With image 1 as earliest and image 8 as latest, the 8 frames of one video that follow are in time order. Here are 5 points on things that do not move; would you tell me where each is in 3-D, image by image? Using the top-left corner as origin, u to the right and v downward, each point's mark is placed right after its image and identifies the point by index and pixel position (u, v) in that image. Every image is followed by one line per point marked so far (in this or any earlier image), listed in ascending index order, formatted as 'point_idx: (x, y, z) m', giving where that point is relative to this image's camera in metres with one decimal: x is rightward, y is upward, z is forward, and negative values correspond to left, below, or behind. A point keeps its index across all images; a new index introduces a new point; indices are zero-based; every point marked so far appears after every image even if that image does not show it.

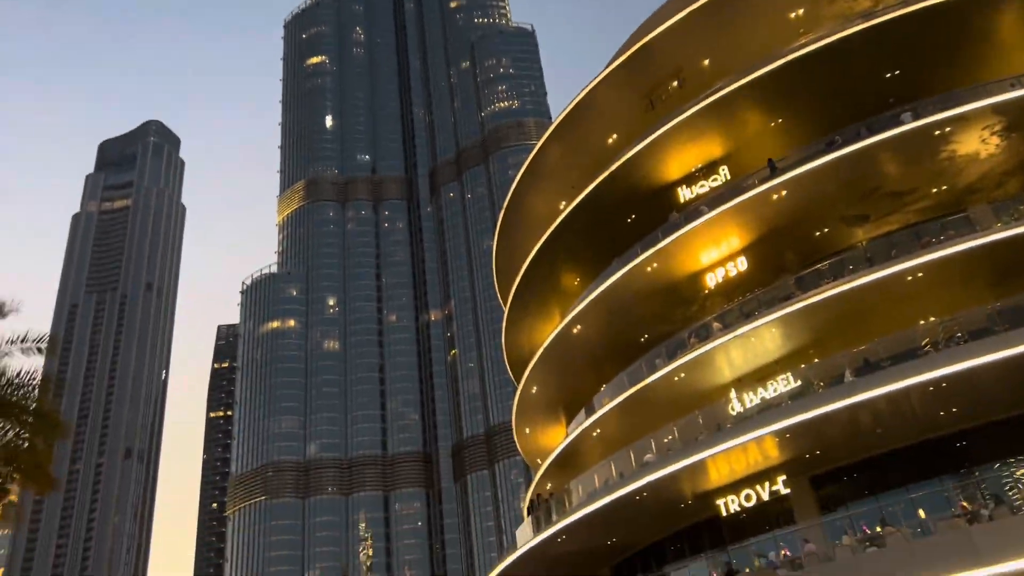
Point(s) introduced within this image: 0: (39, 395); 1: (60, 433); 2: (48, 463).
0: (-9.6, -2.2, +17.3) m
1: (-9.4, -3.0, +17.6) m
2: (-9.6, -3.6, +17.6) m
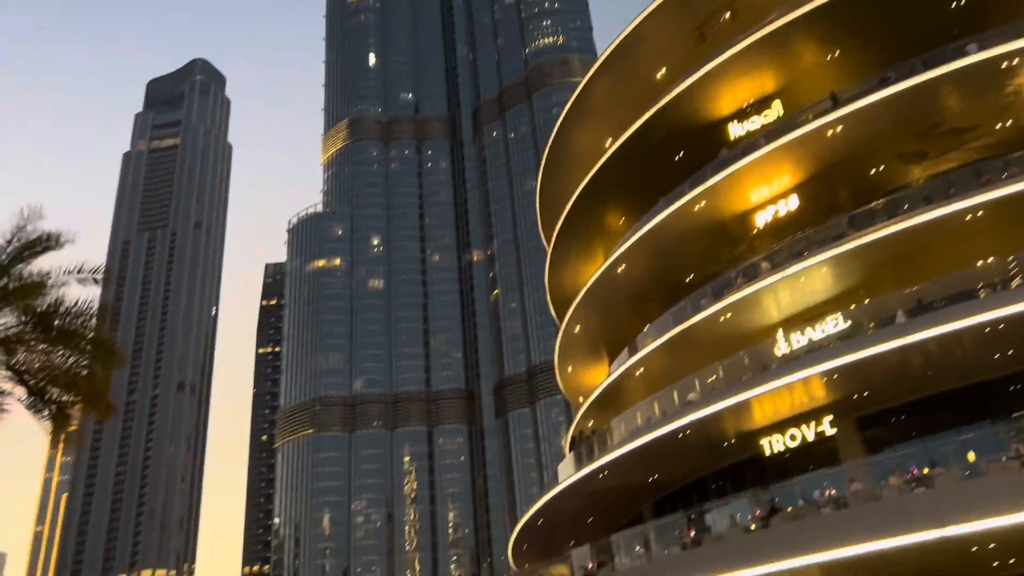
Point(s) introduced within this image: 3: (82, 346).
0: (-8.7, -0.7, +17.8) m
1: (-8.4, -1.6, +18.1) m
2: (-8.7, -2.2, +18.2) m
3: (-8.8, -1.2, +17.4) m
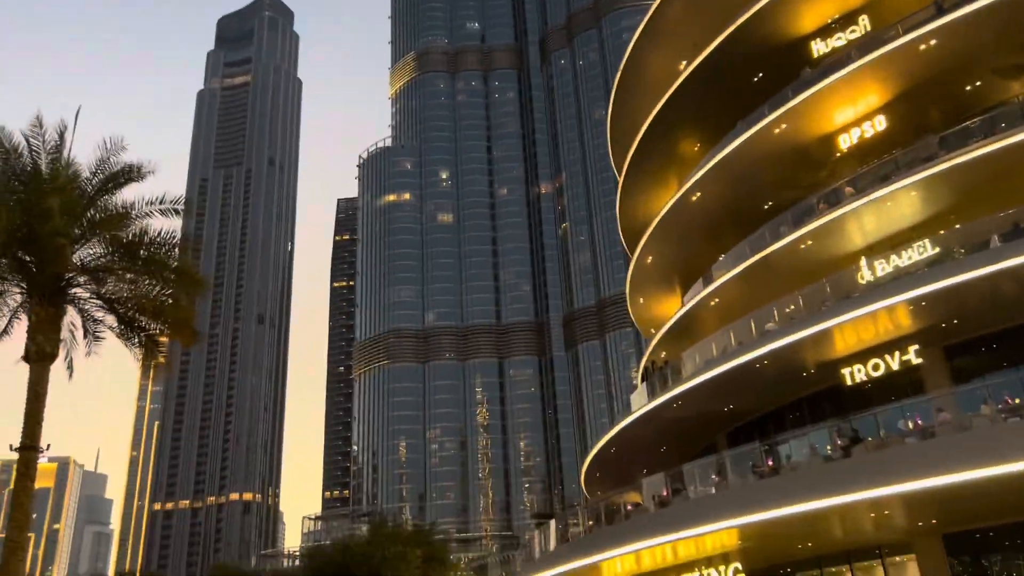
0: (-7.1, +0.7, +18.2) m
1: (-6.8, 0.0, +18.6) m
2: (-7.0, -0.7, +18.7) m
3: (-7.3, +0.3, +17.8) m
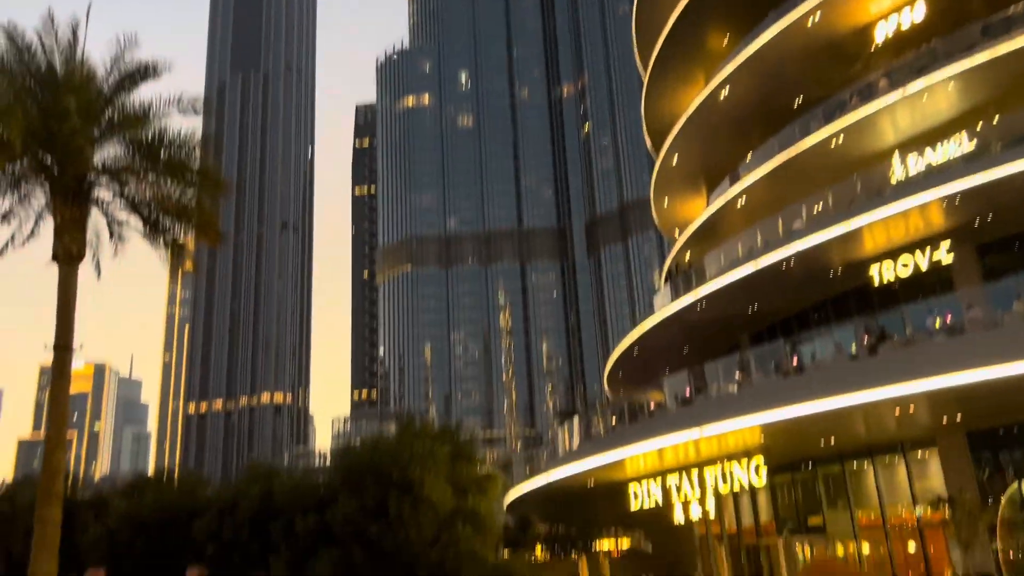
0: (-6.6, +2.8, +18.0) m
1: (-6.3, +2.1, +18.5) m
2: (-6.5, +1.5, +18.7) m
3: (-6.8, +2.3, +17.7) m
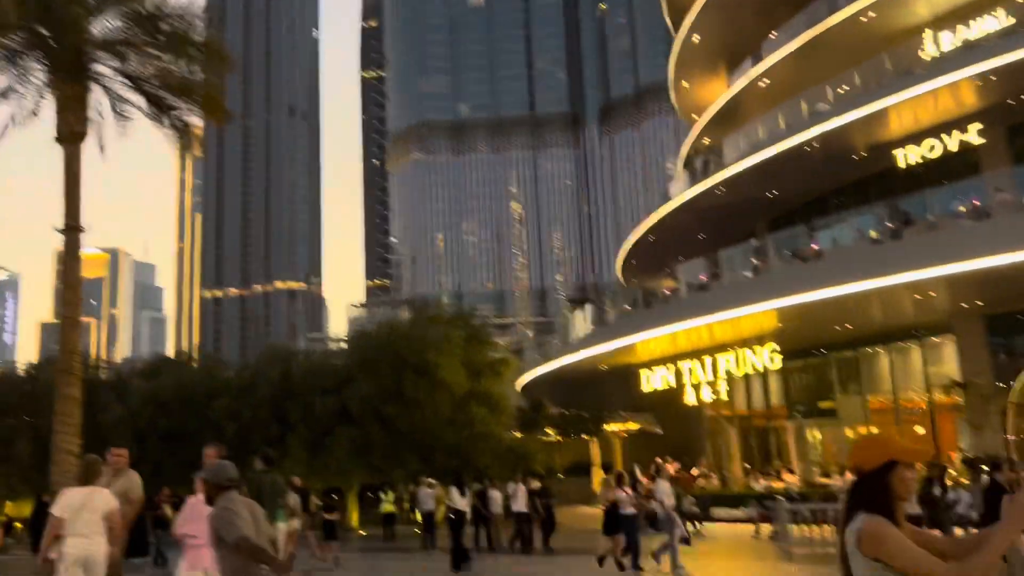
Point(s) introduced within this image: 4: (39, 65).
0: (-6.3, +5.3, +17.2) m
1: (-5.9, +4.6, +17.8) m
2: (-6.2, +4.0, +18.0) m
3: (-6.4, +4.7, +17.0) m
4: (-8.9, +4.2, +16.0) m
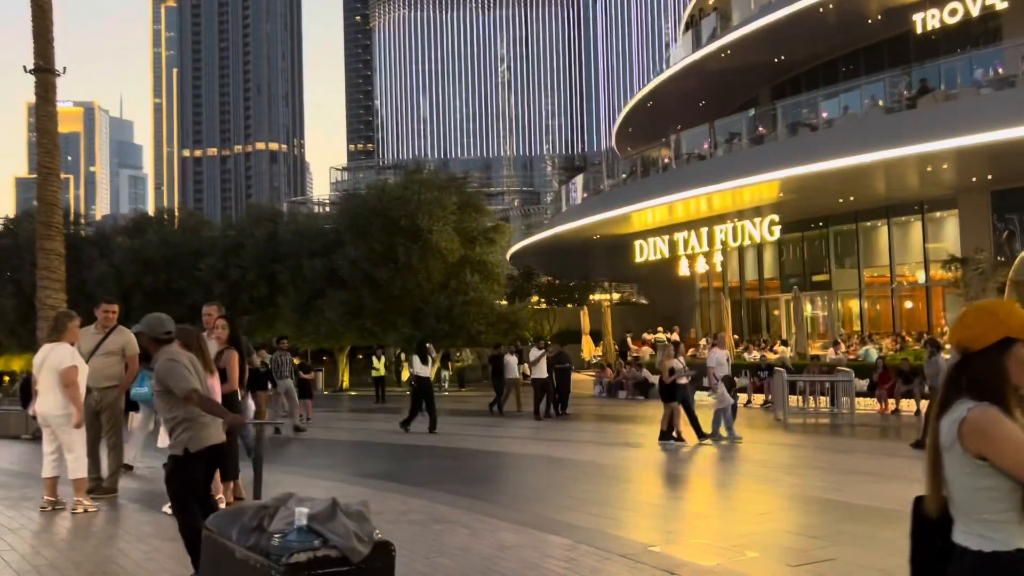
0: (-6.1, +8.0, +15.5) m
1: (-5.8, +7.5, +16.1) m
2: (-6.0, +6.9, +16.5) m
3: (-6.3, +7.5, +15.3) m
4: (-8.7, +6.8, +14.3) m
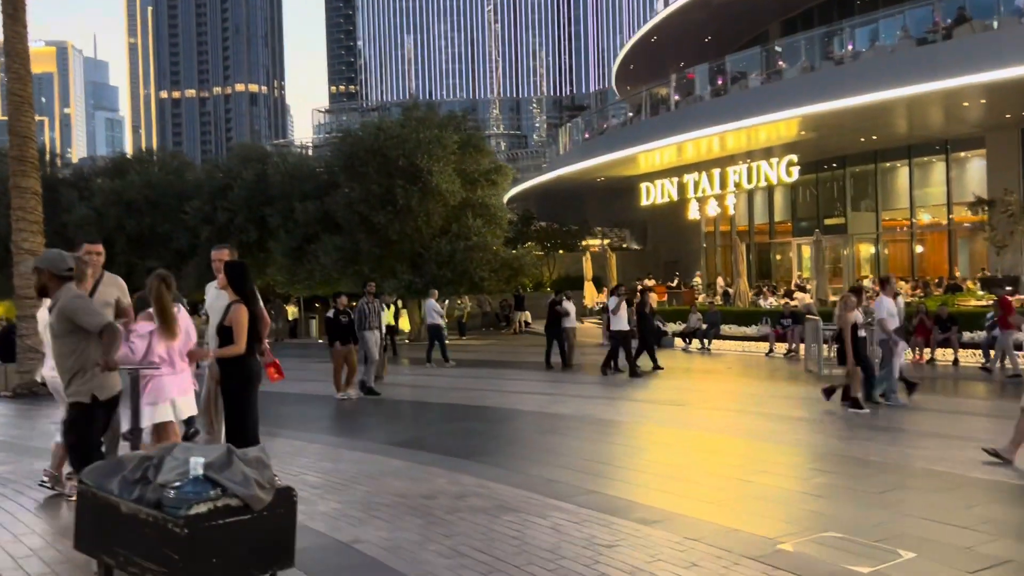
0: (-5.8, +9.0, +13.7) m
1: (-5.5, +8.4, +14.4) m
2: (-5.7, +7.9, +14.8) m
3: (-5.9, +8.4, +13.6) m
4: (-8.4, +7.7, +12.6) m
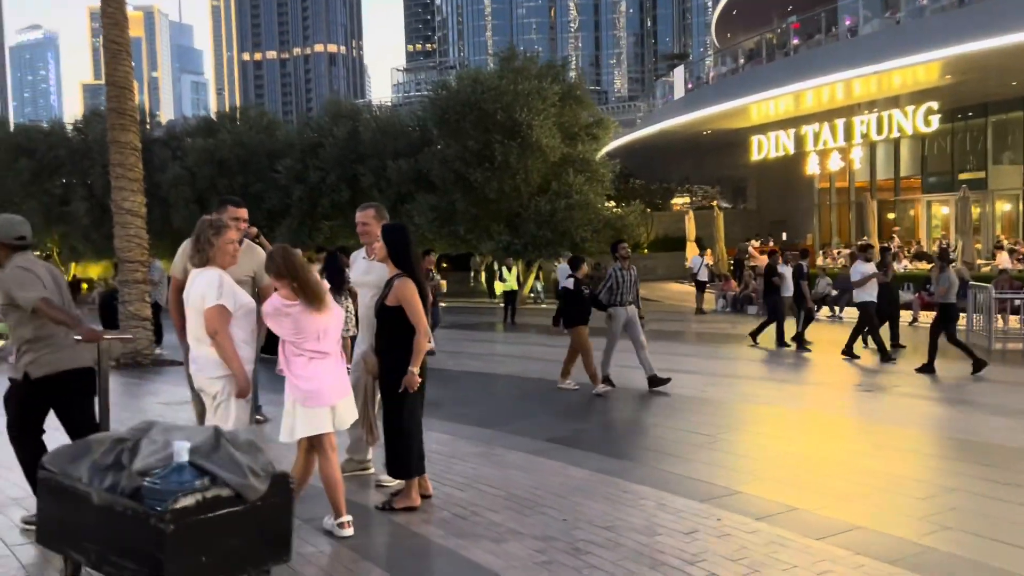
0: (-3.9, +9.5, +12.4) m
1: (-3.5, +9.0, +13.1) m
2: (-3.7, +8.5, +13.5) m
3: (-4.0, +8.9, +12.4) m
4: (-6.6, +8.2, +11.6) m
